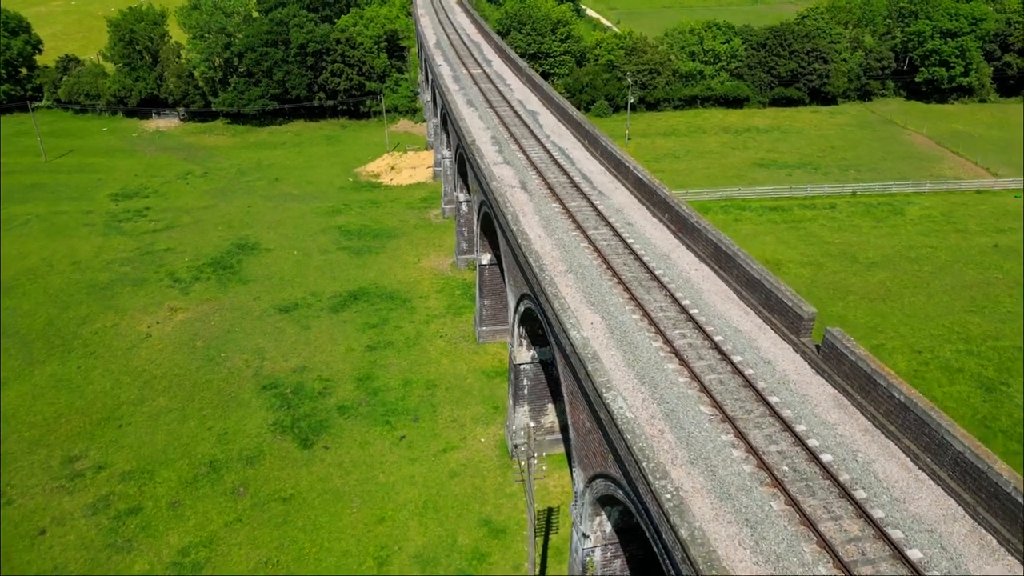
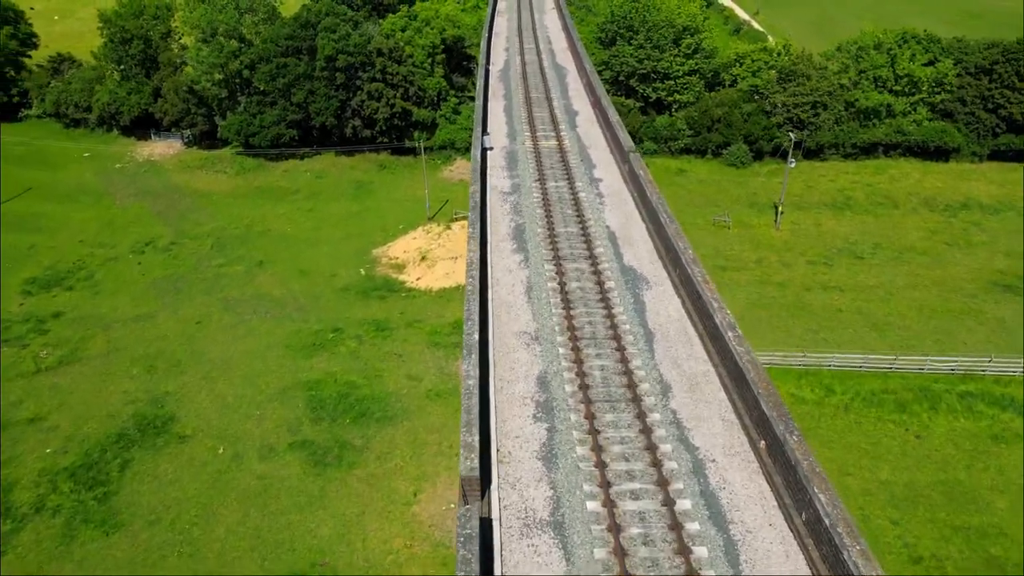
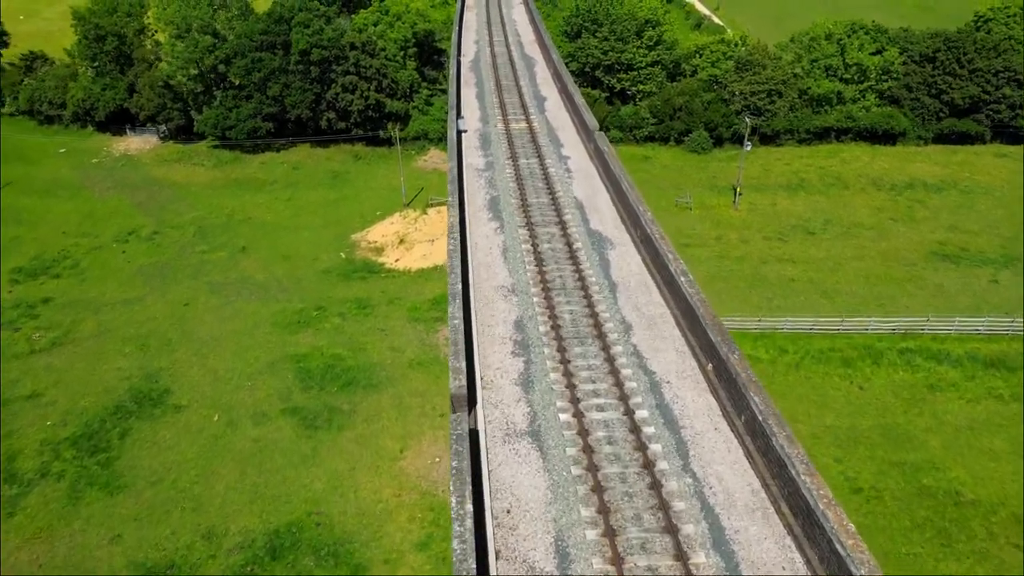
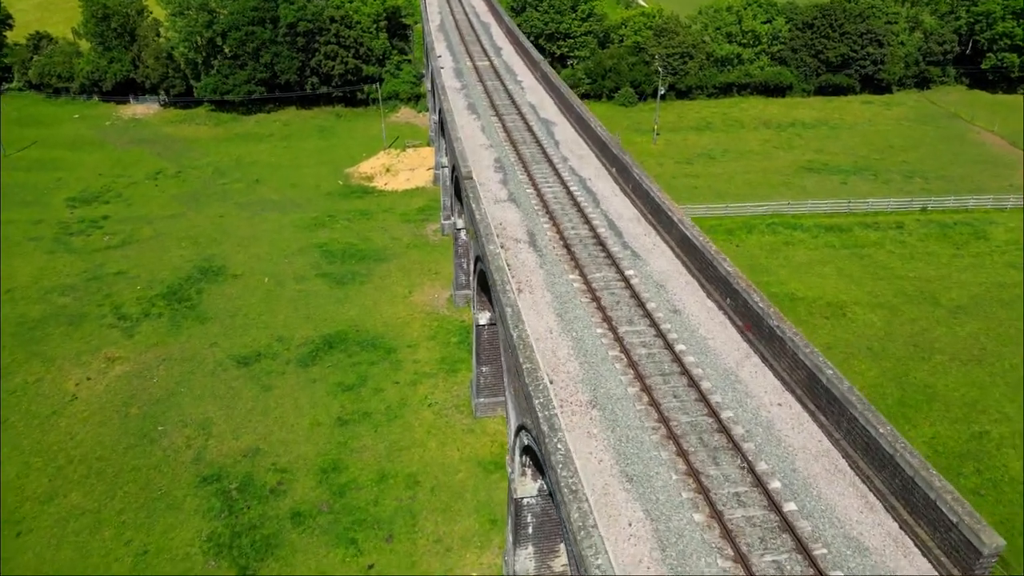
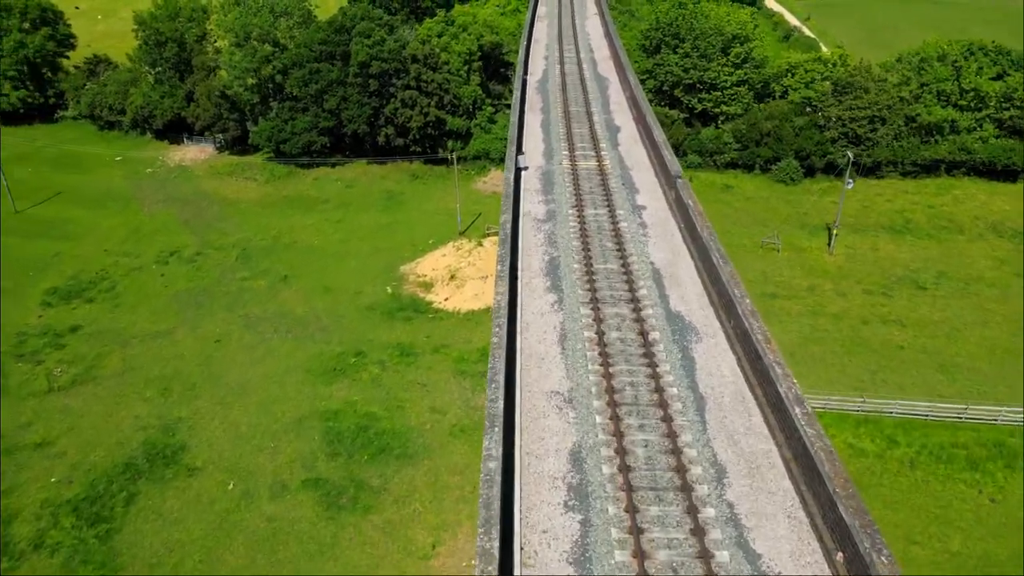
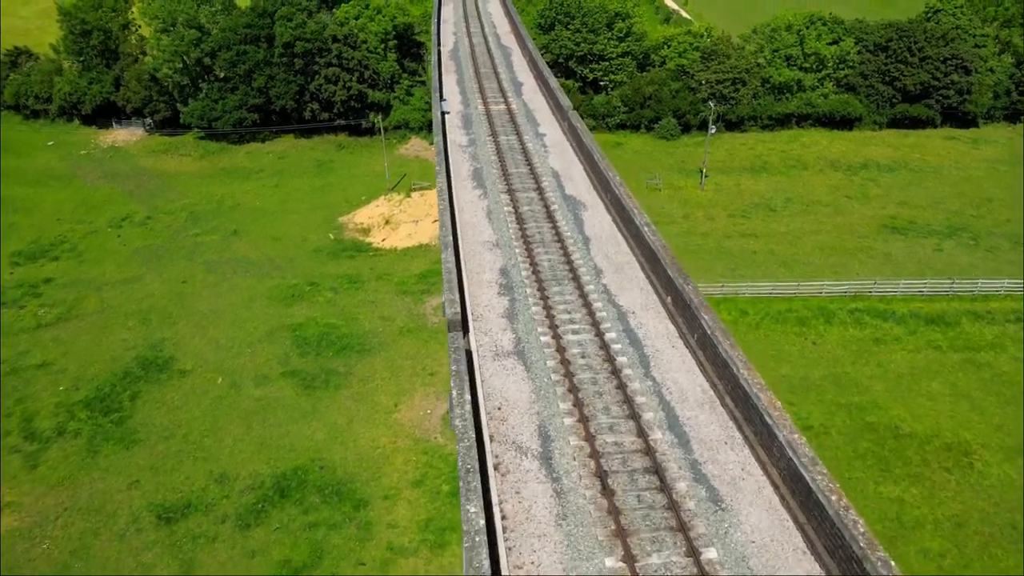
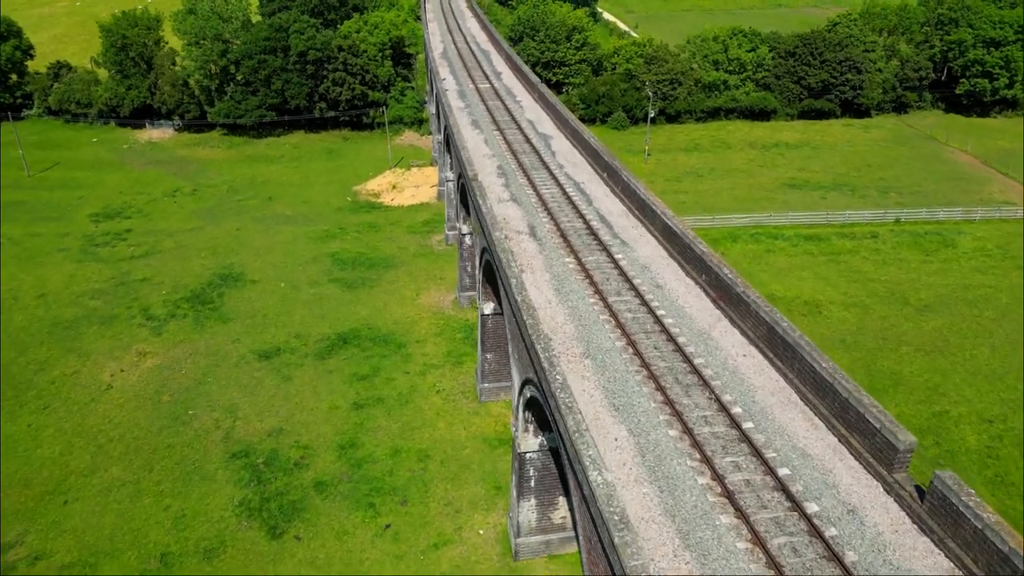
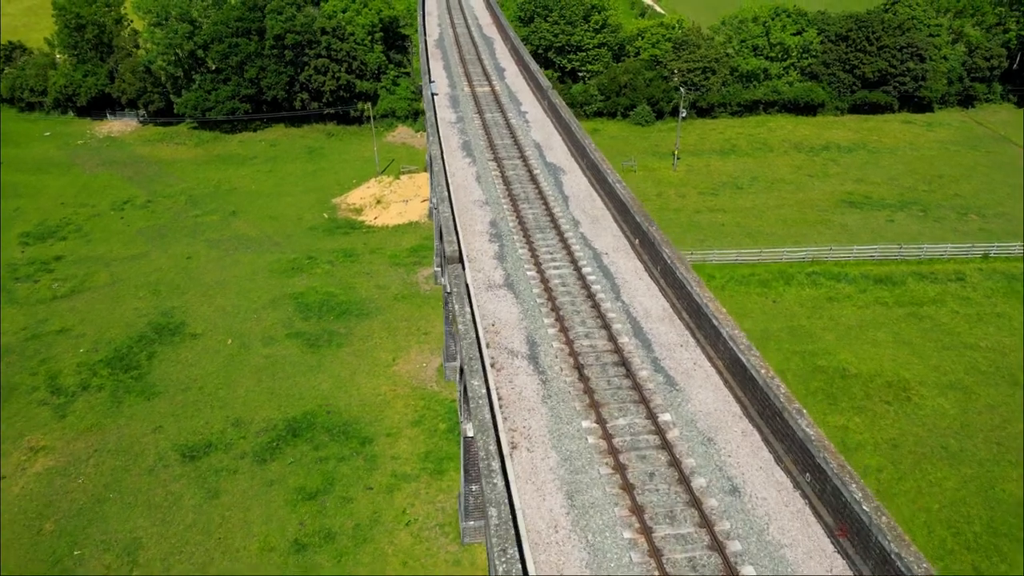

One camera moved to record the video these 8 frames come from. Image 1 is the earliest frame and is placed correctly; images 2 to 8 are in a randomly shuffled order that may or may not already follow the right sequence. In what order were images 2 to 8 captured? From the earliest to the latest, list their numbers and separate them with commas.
7, 4, 8, 6, 3, 2, 5
